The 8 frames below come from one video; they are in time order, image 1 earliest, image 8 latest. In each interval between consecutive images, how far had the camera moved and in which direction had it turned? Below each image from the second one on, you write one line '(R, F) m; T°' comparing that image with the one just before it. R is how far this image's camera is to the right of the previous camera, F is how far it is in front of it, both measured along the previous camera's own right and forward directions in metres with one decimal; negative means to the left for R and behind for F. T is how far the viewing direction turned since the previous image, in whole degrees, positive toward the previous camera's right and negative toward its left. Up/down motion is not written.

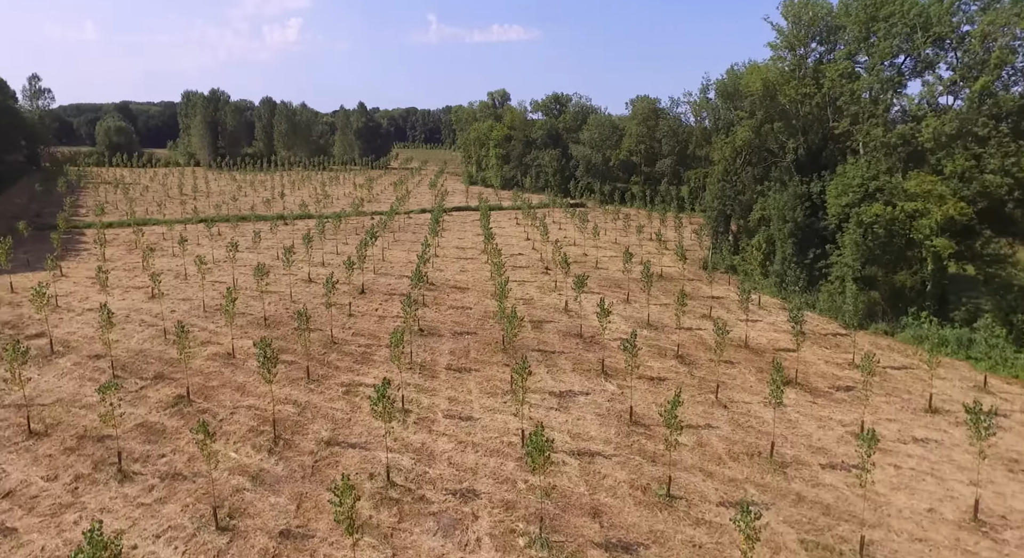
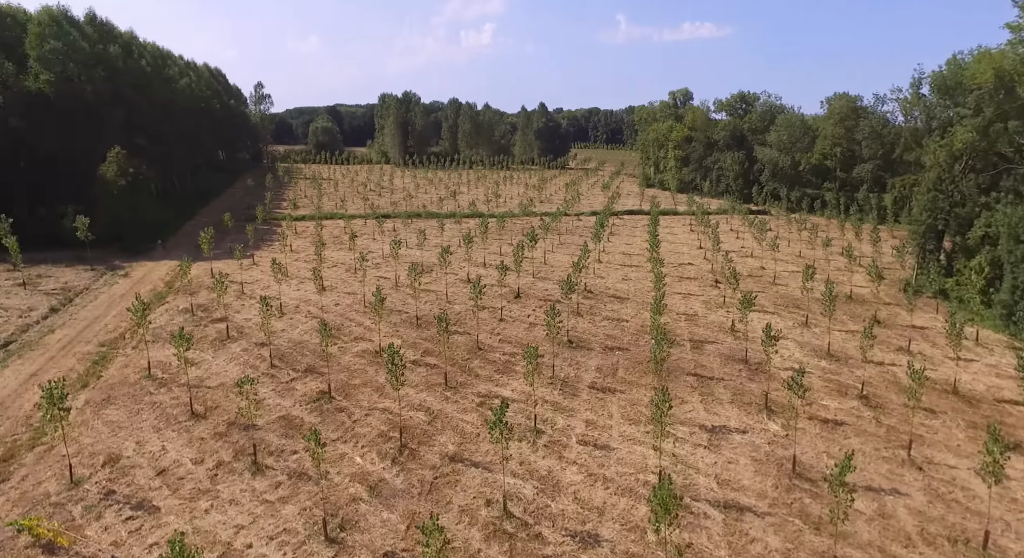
(+0.6, +1.4) m; -15°
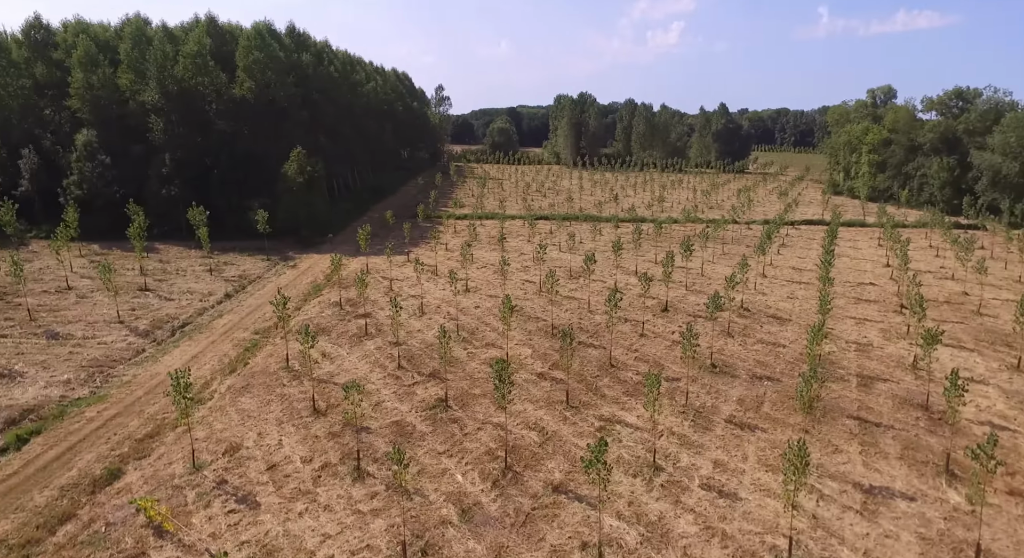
(+0.9, +1.2) m; -15°
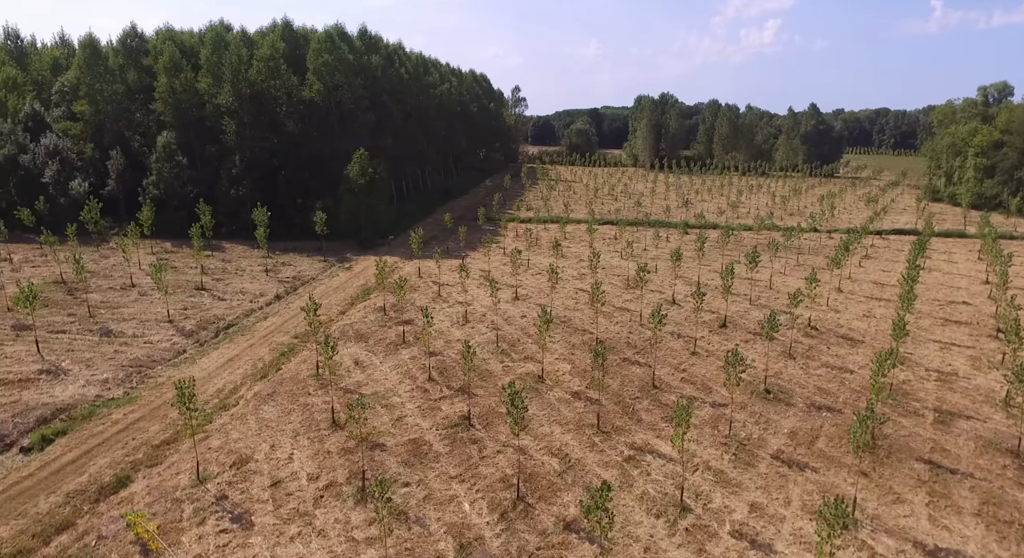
(+1.2, +1.1) m; -7°
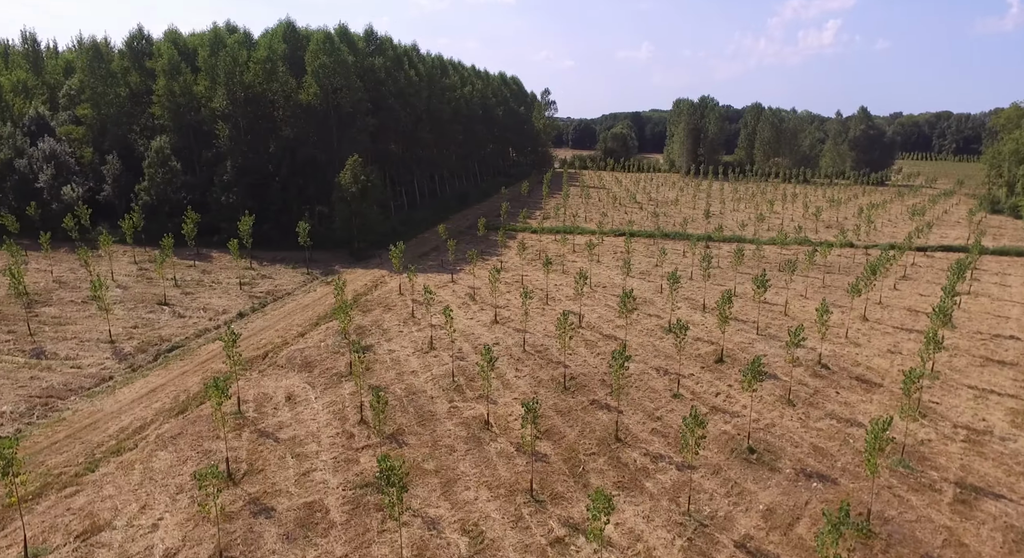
(+2.7, +2.6) m; -4°
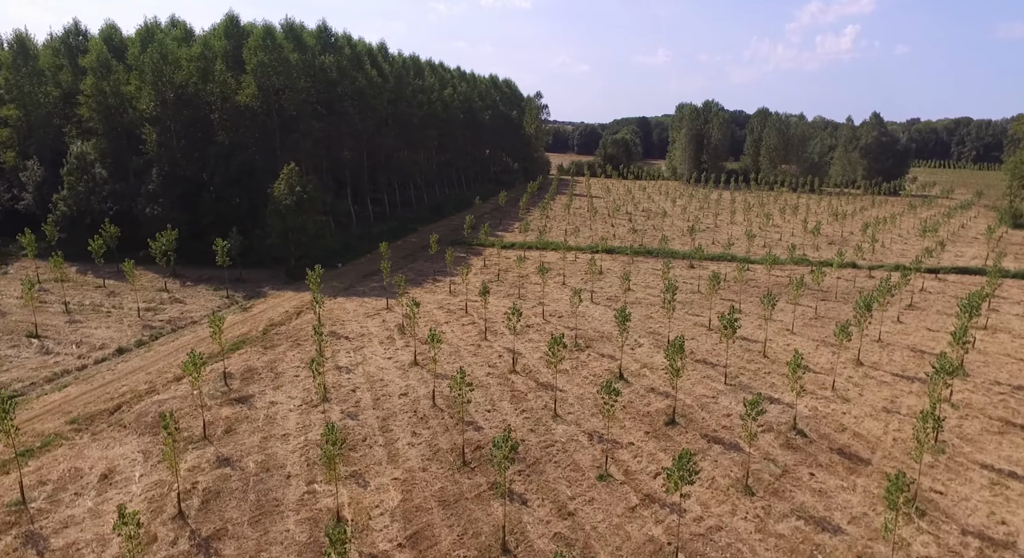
(+3.1, +4.1) m; -1°
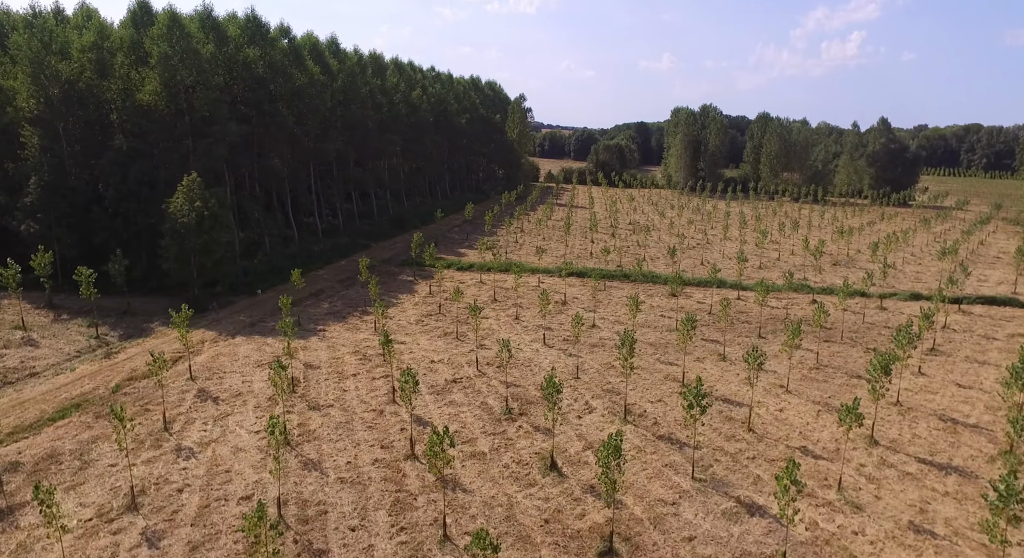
(+2.7, +5.4) m; 0°
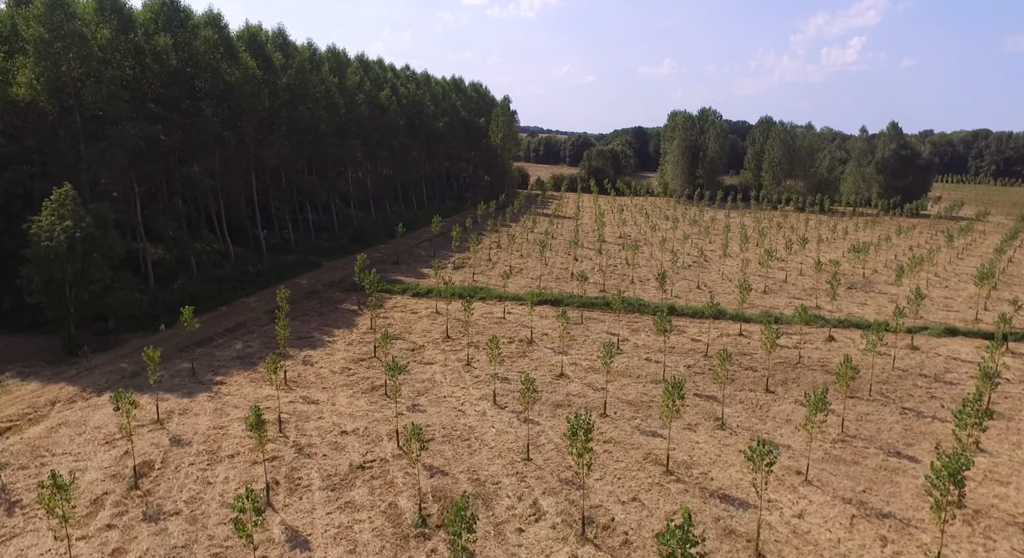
(+1.8, +5.4) m; 0°
